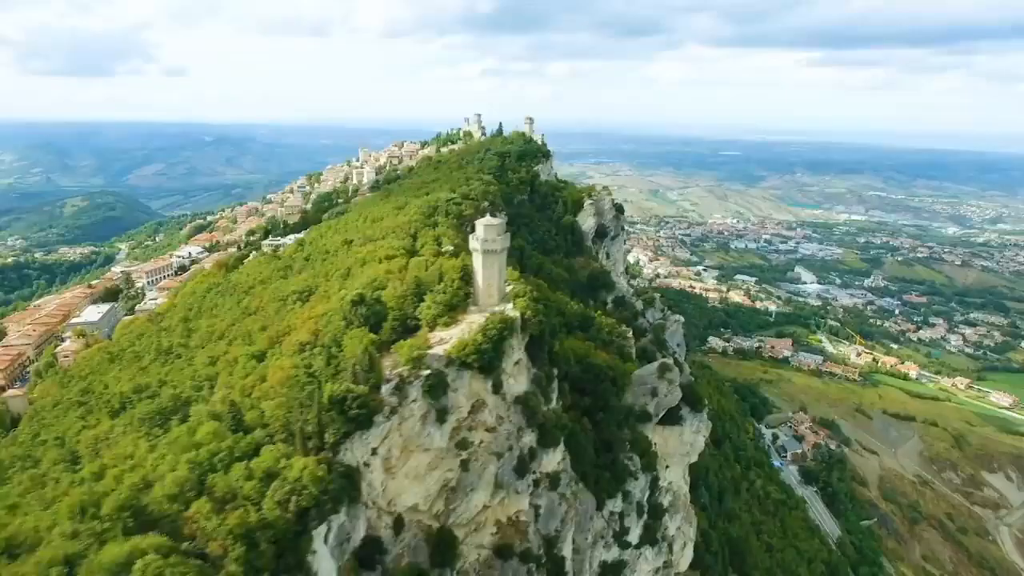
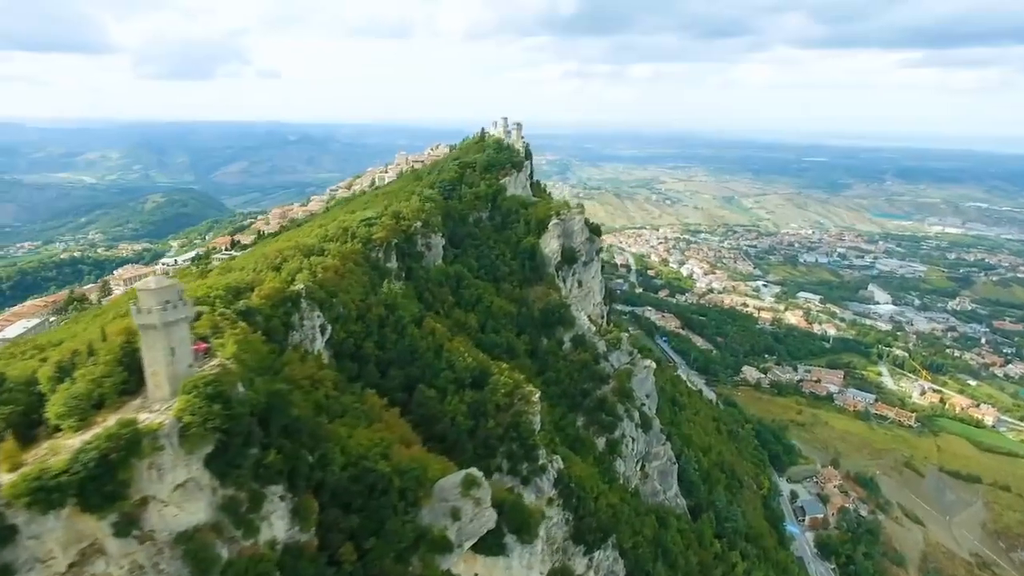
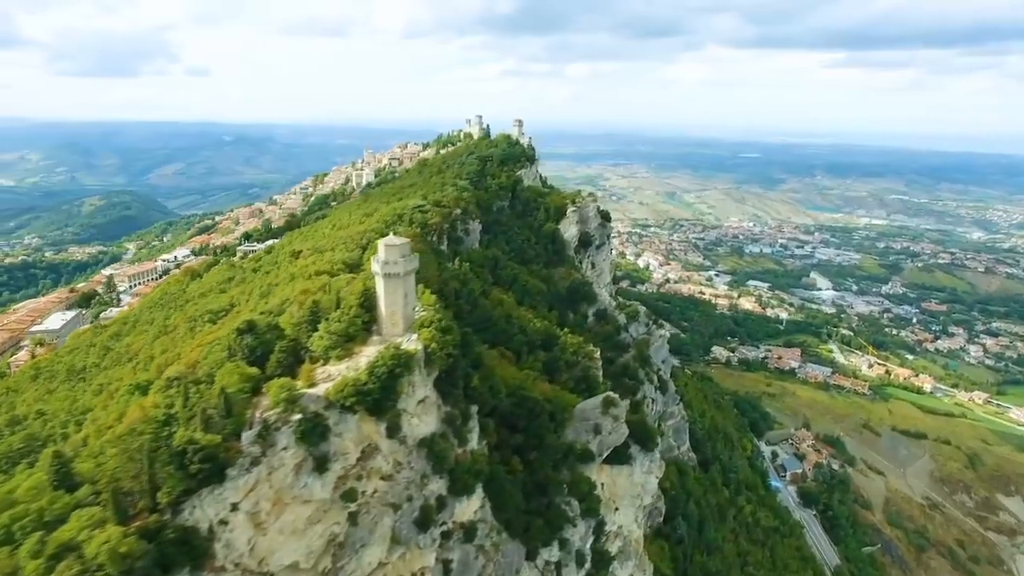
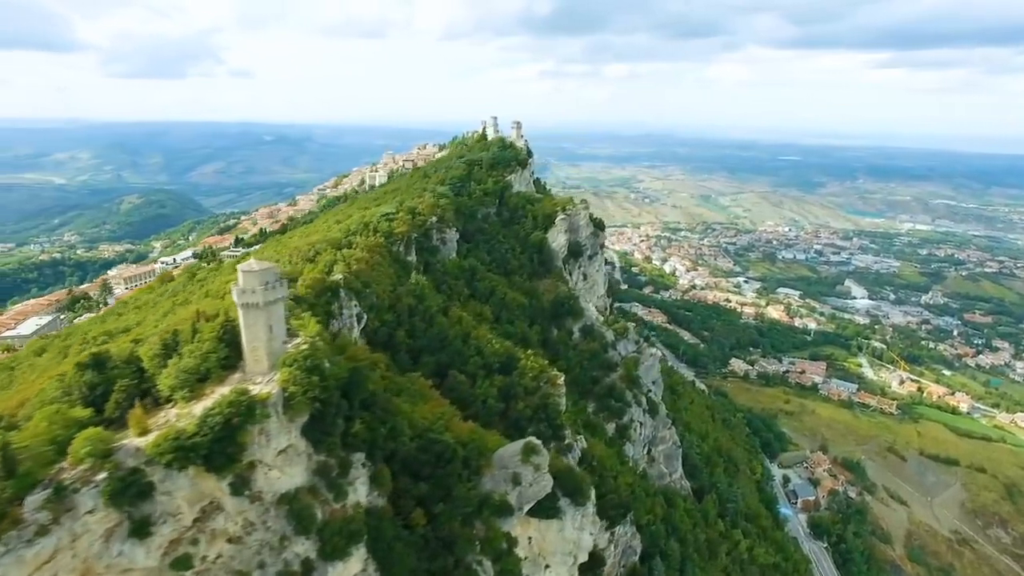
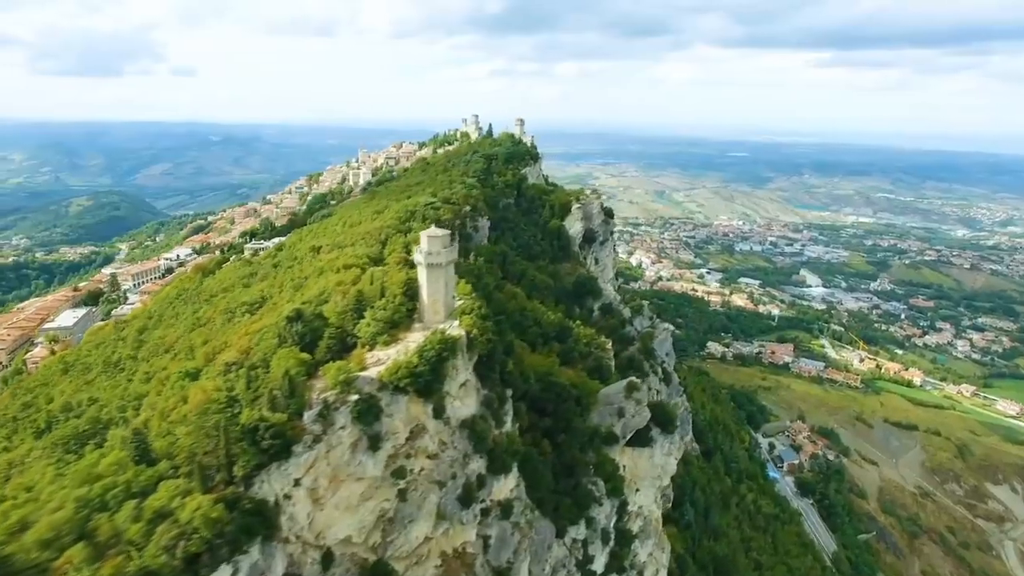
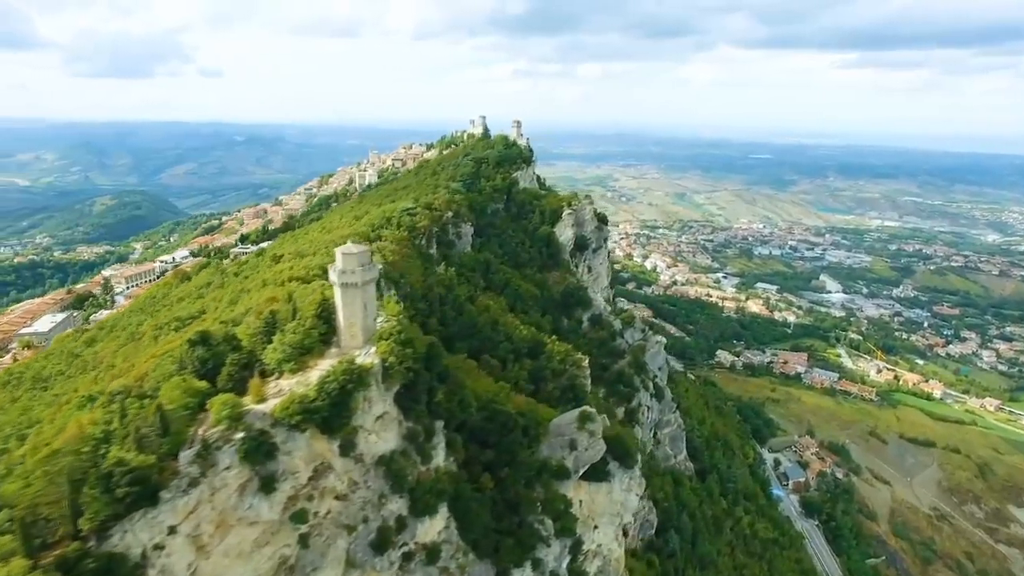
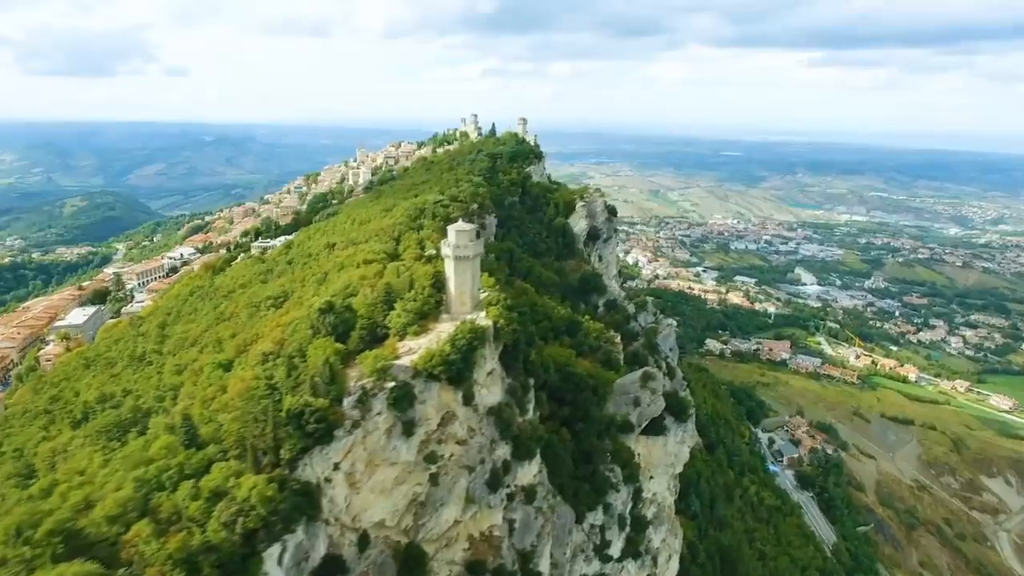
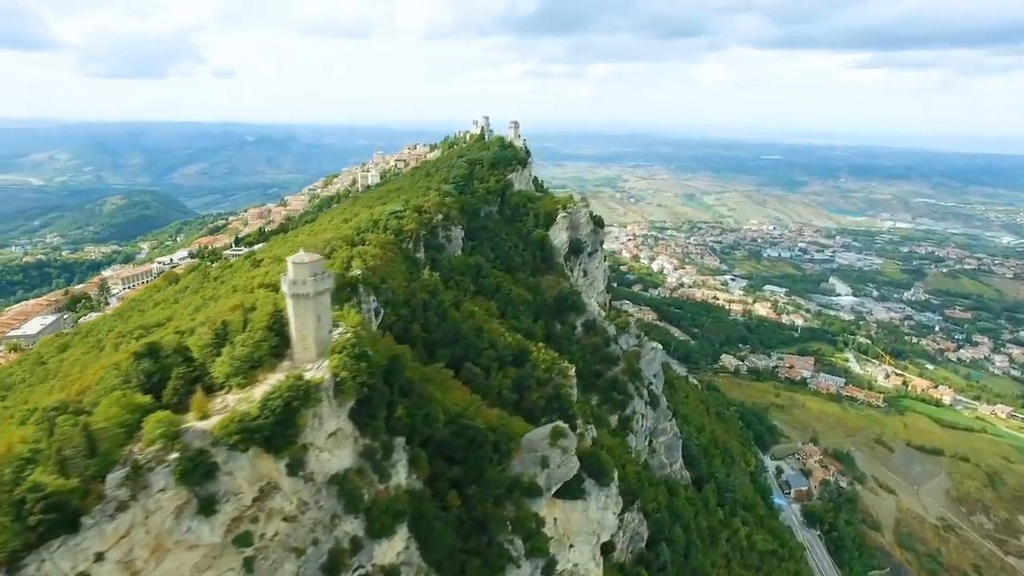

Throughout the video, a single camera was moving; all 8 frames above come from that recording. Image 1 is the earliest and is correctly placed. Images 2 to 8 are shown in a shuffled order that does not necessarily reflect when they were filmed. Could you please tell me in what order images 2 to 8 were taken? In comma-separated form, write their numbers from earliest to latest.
7, 5, 3, 6, 8, 4, 2
